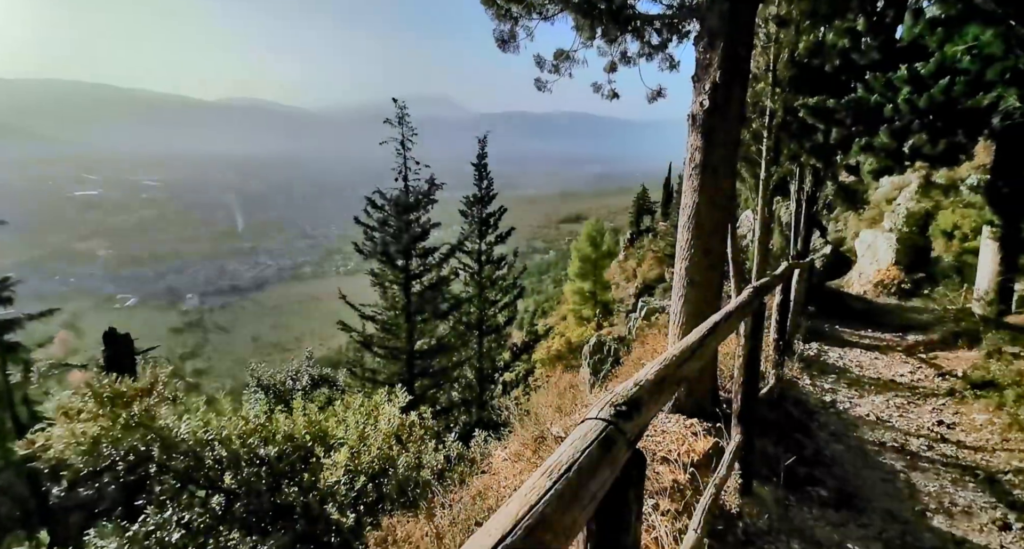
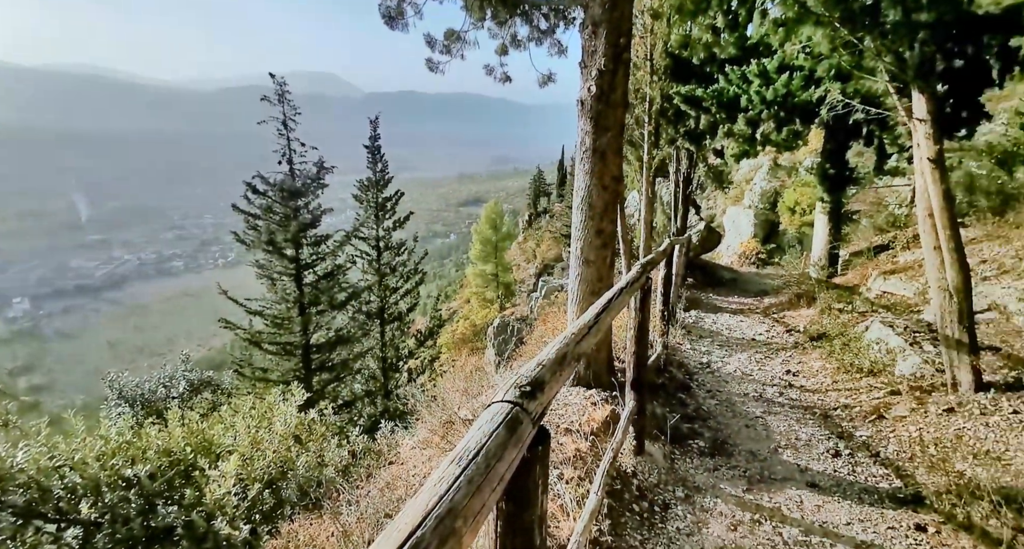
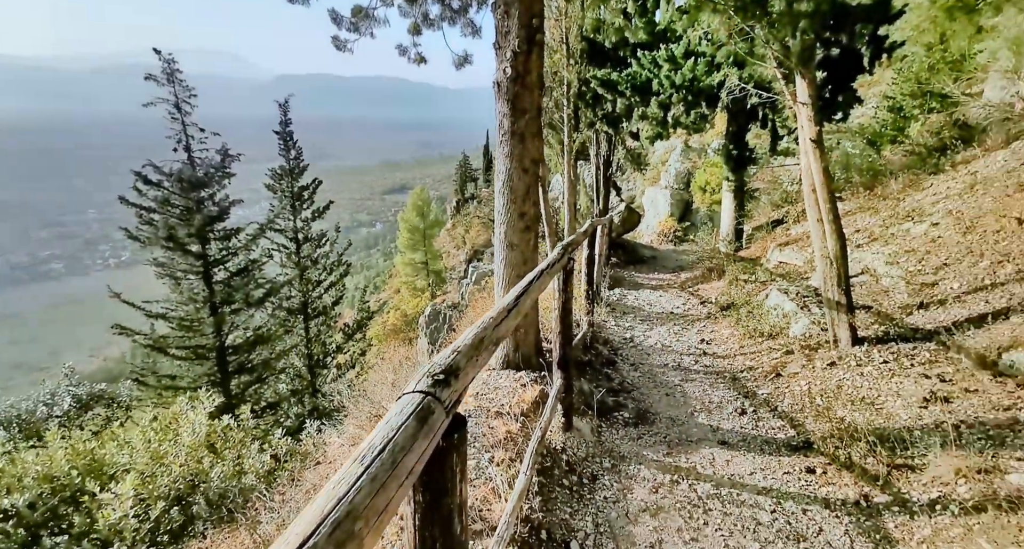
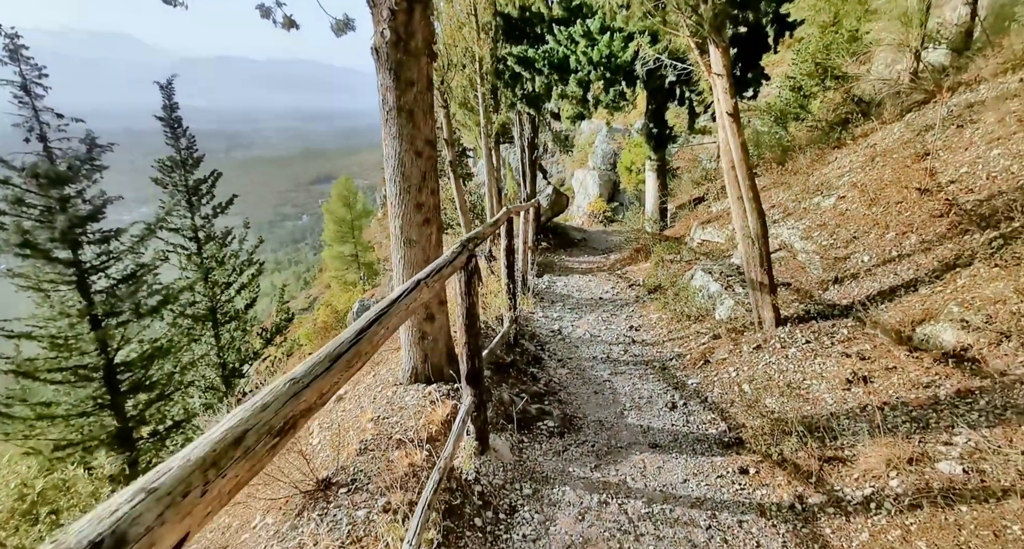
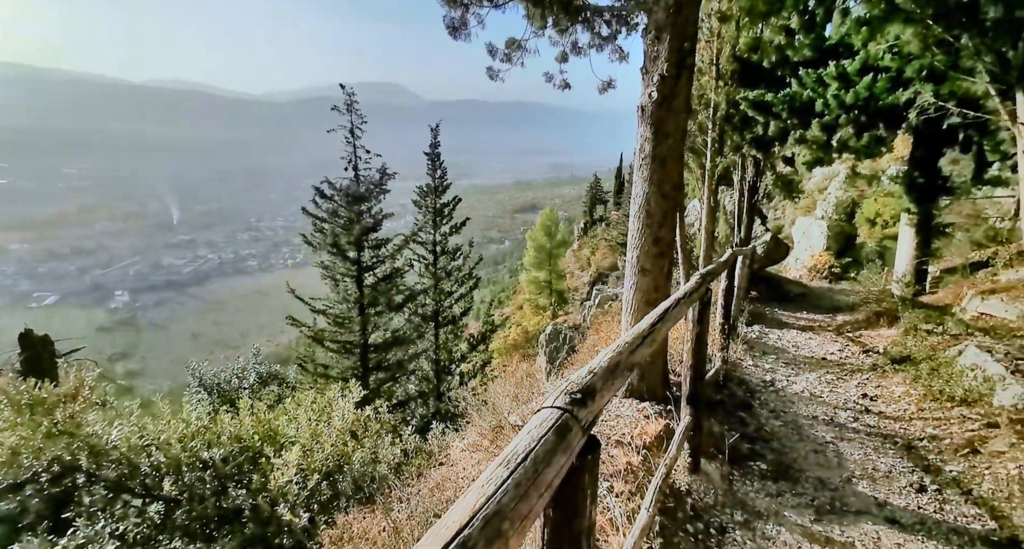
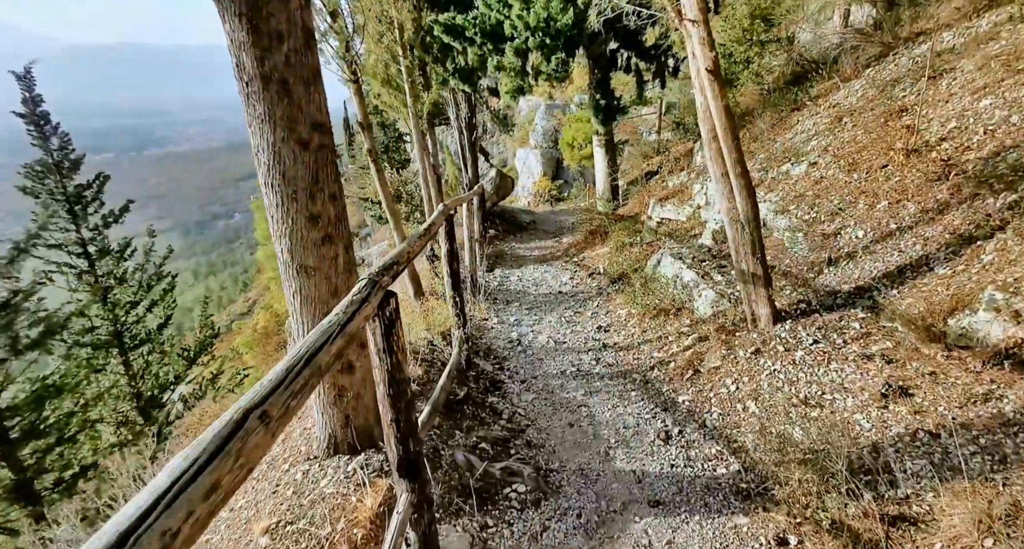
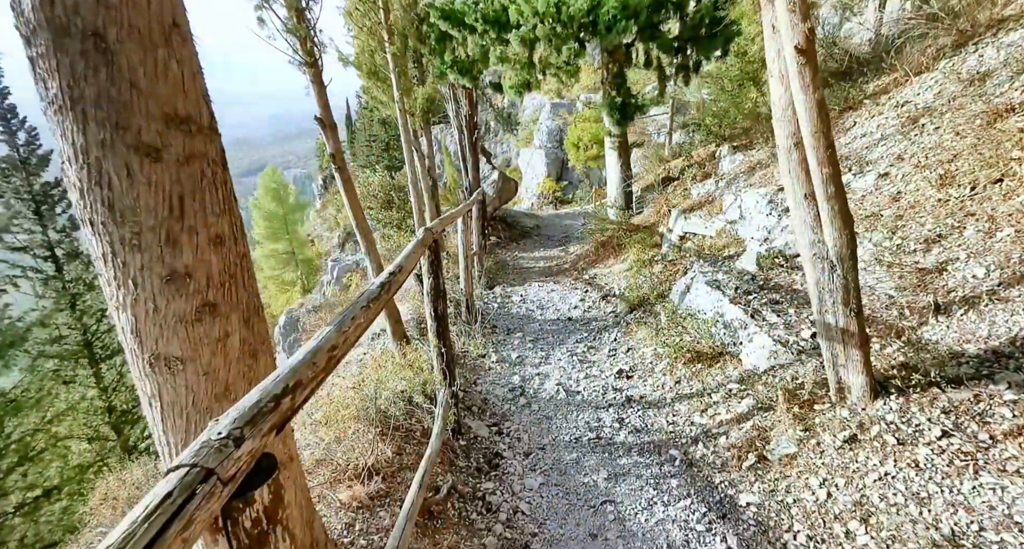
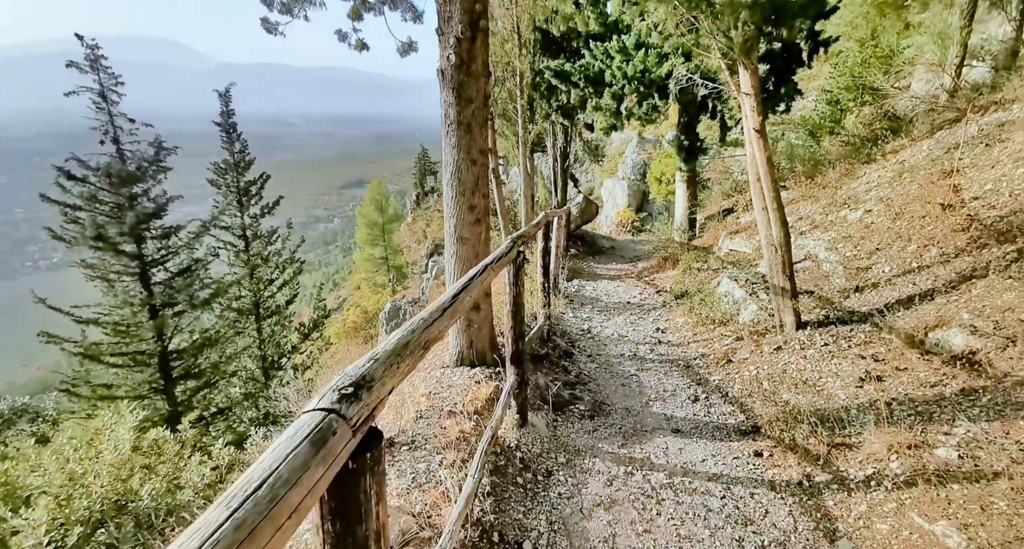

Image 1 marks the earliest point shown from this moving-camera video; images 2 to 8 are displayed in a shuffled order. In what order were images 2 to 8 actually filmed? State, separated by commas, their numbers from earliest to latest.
5, 2, 3, 8, 4, 6, 7
